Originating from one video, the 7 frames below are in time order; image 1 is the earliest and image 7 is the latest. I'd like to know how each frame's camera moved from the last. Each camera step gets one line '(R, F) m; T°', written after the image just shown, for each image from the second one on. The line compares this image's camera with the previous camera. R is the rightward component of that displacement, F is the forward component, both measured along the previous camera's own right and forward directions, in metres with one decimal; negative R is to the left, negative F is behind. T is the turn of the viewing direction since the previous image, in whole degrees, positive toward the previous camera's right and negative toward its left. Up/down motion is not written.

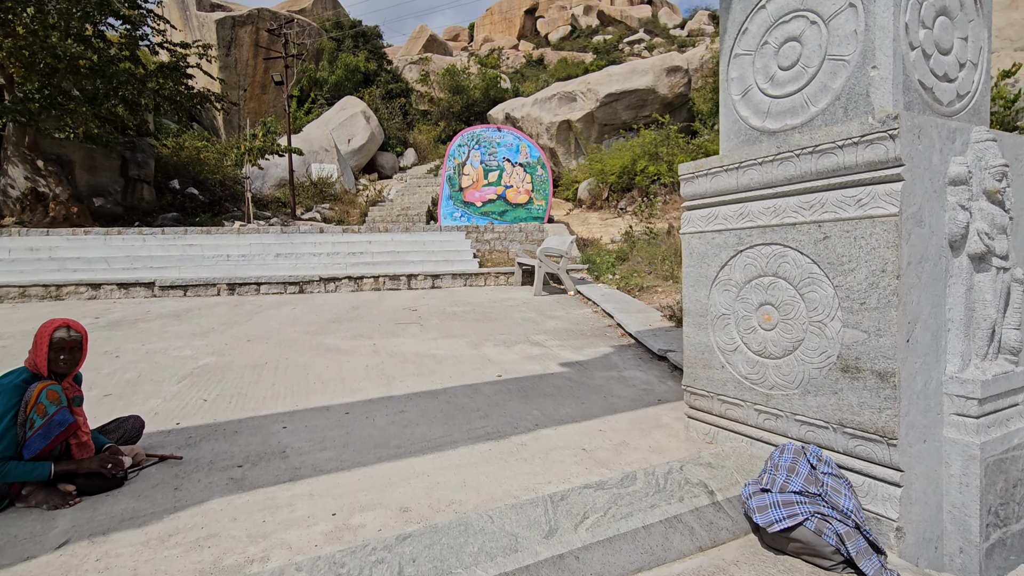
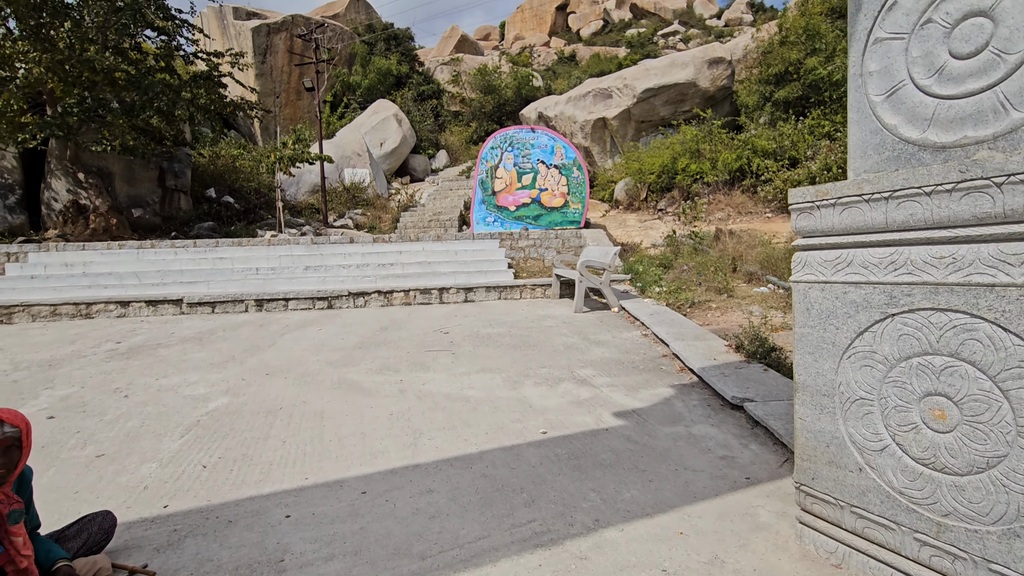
(-0.1, +0.4) m; -4°
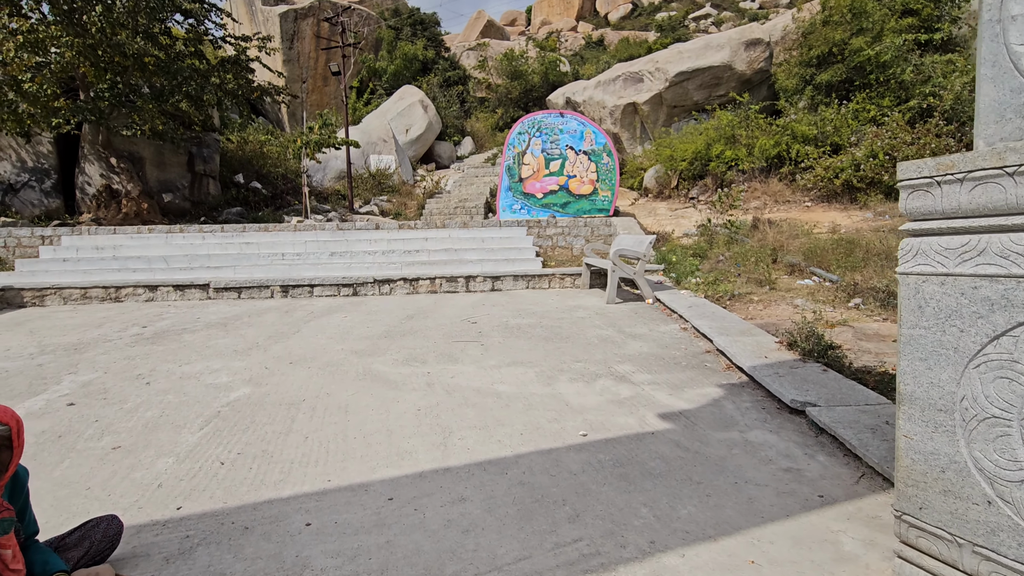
(-0.1, +0.2) m; -3°
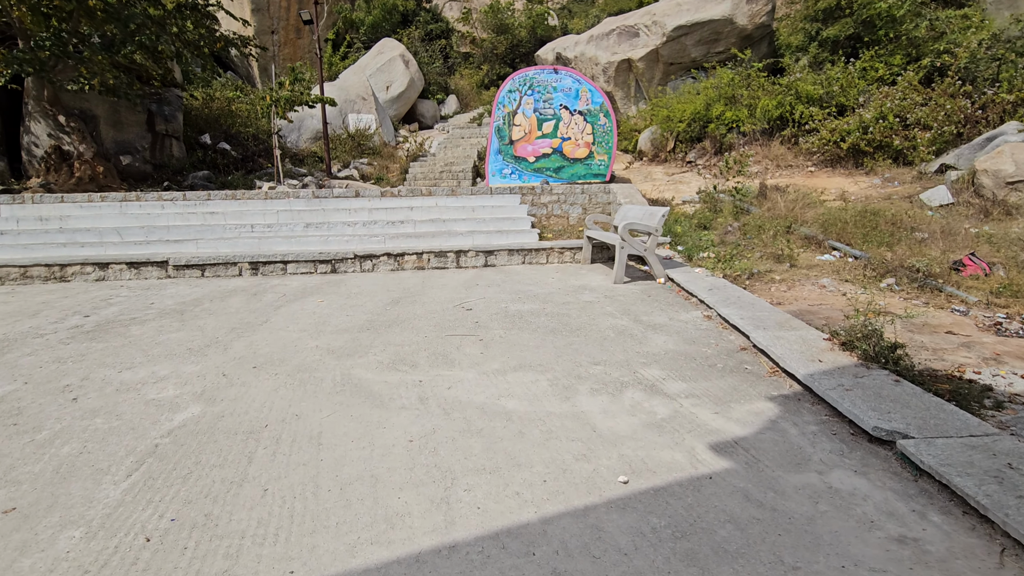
(-0.1, +0.5) m; +2°
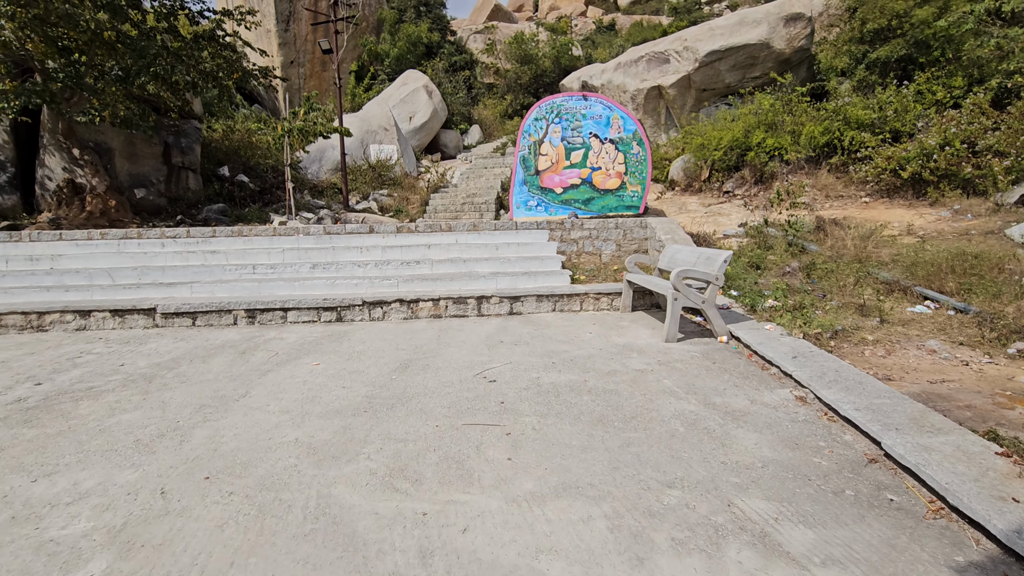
(-0.1, +0.7) m; -2°
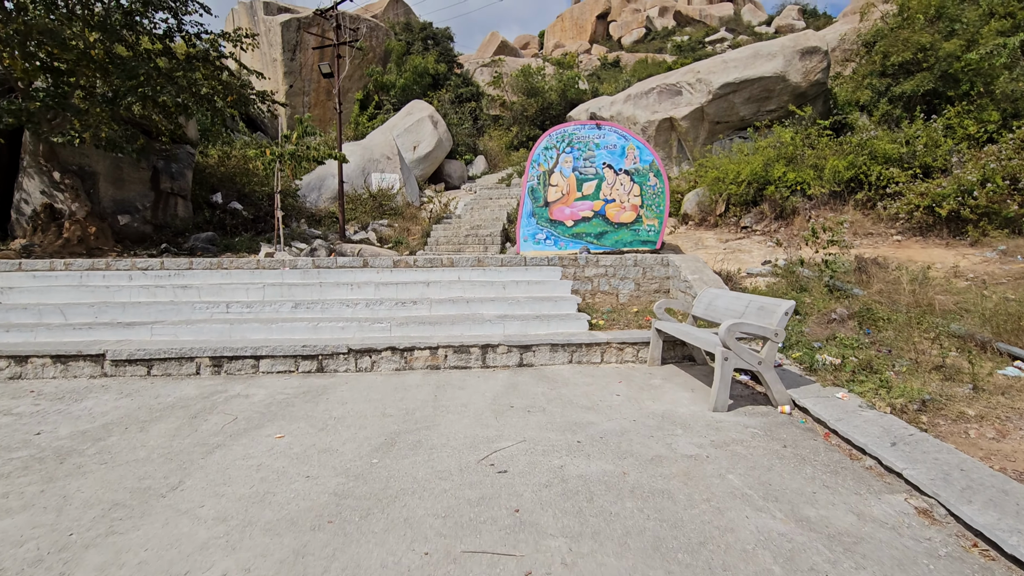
(-0.1, +0.7) m; 0°
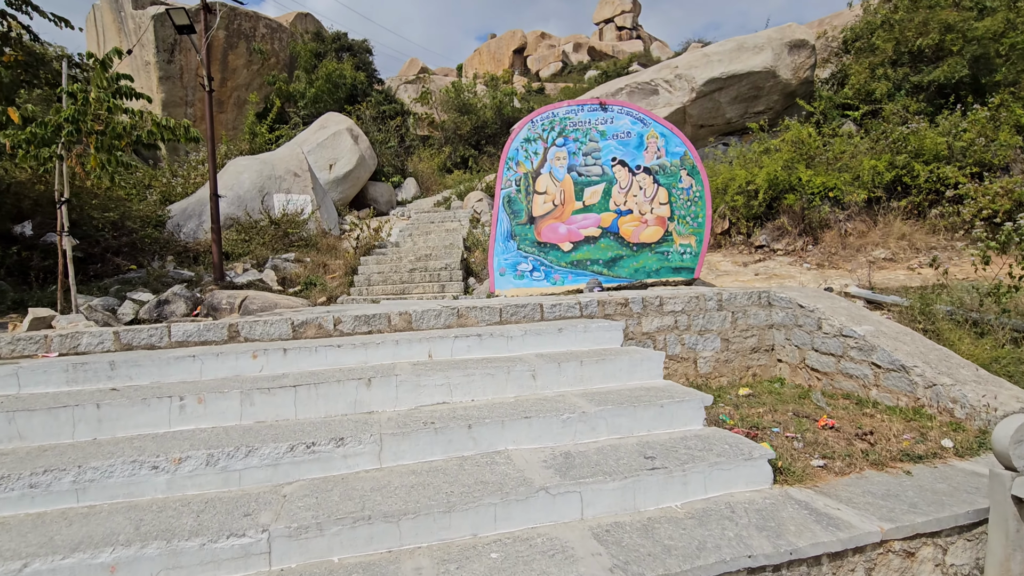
(-0.6, +3.0) m; +8°
